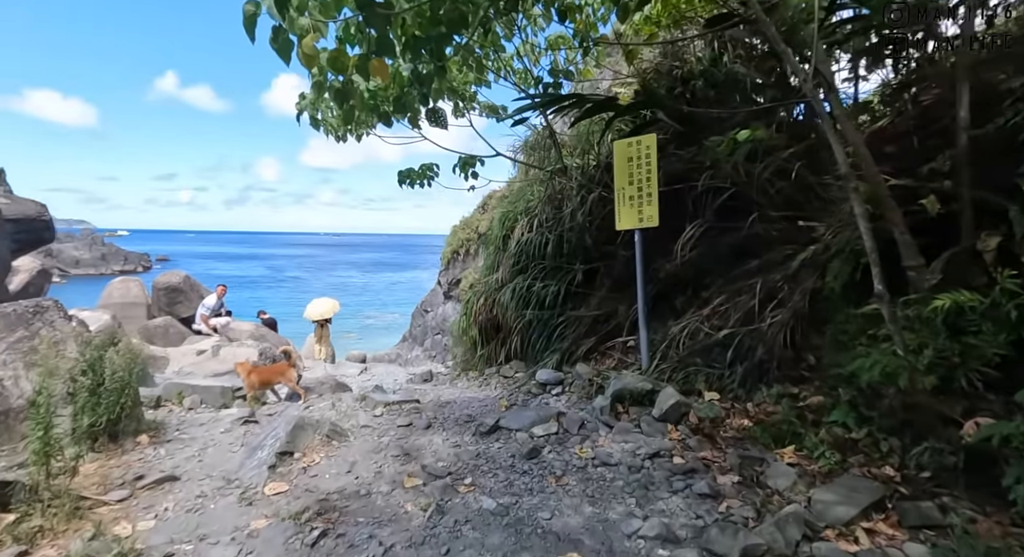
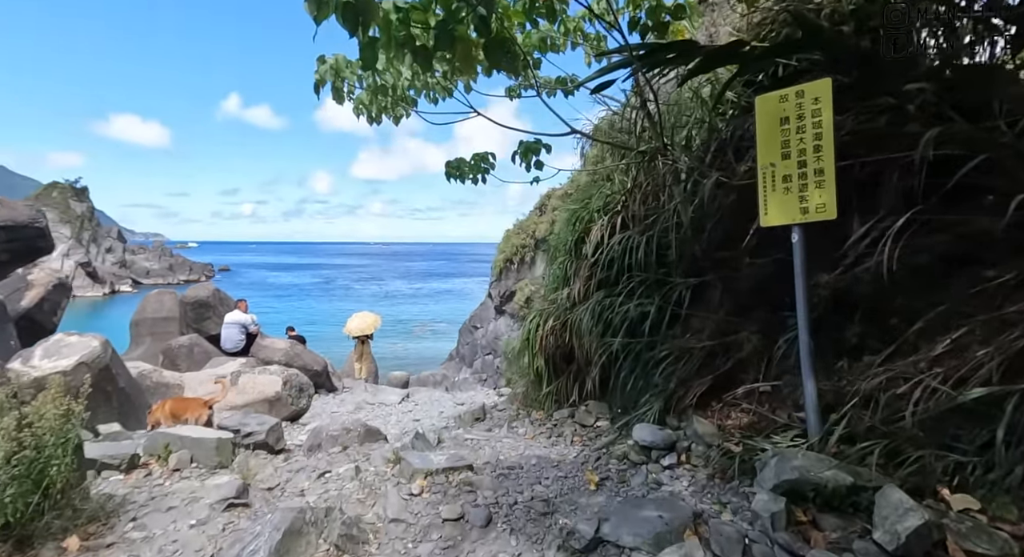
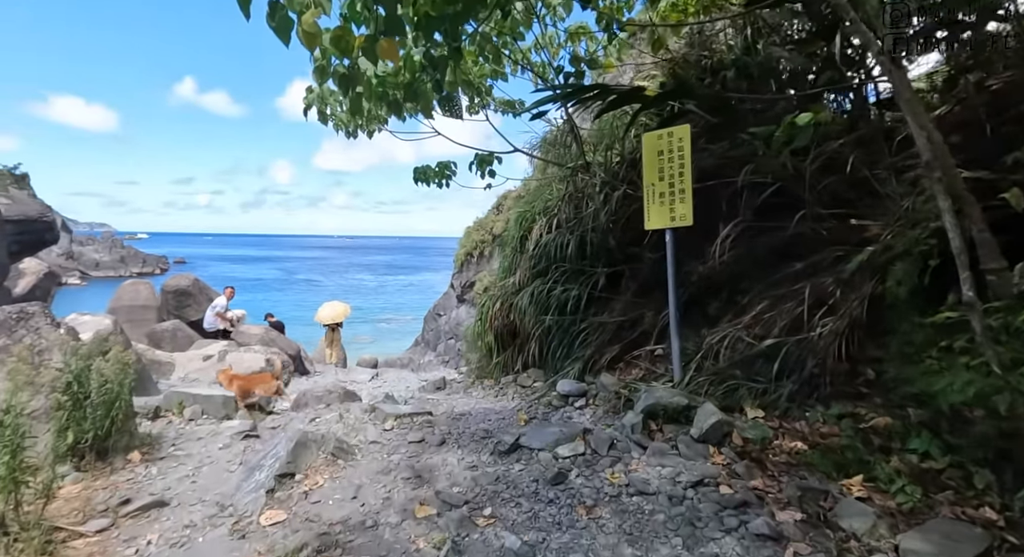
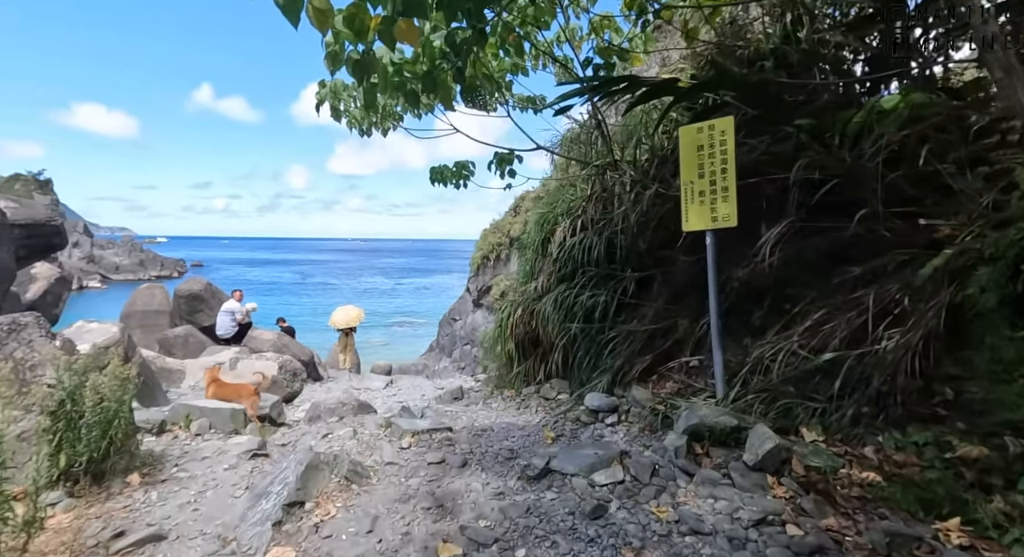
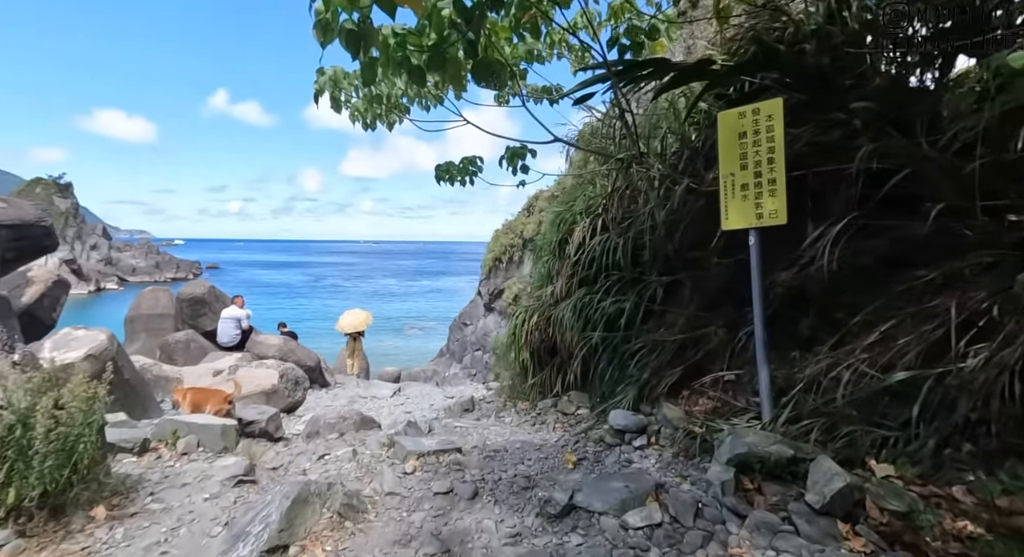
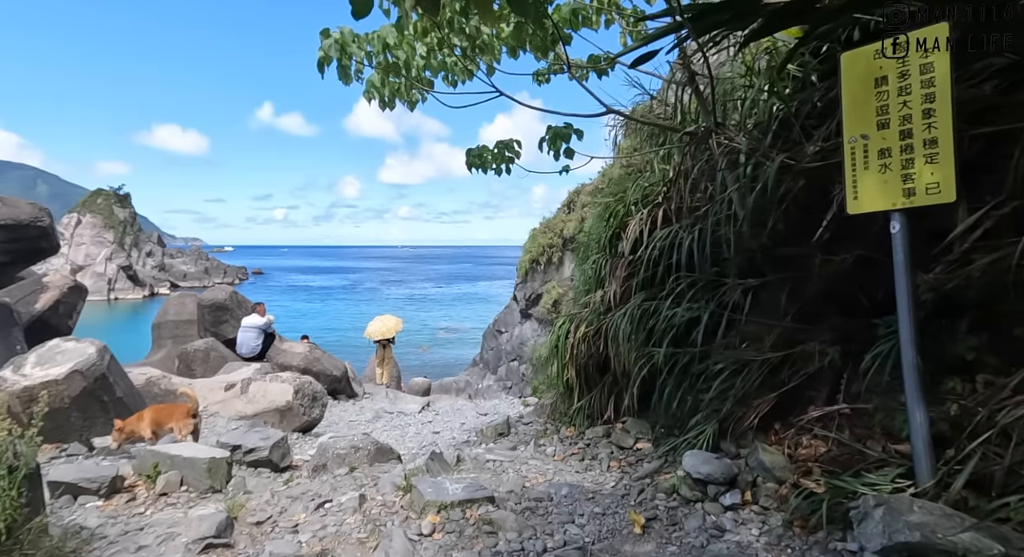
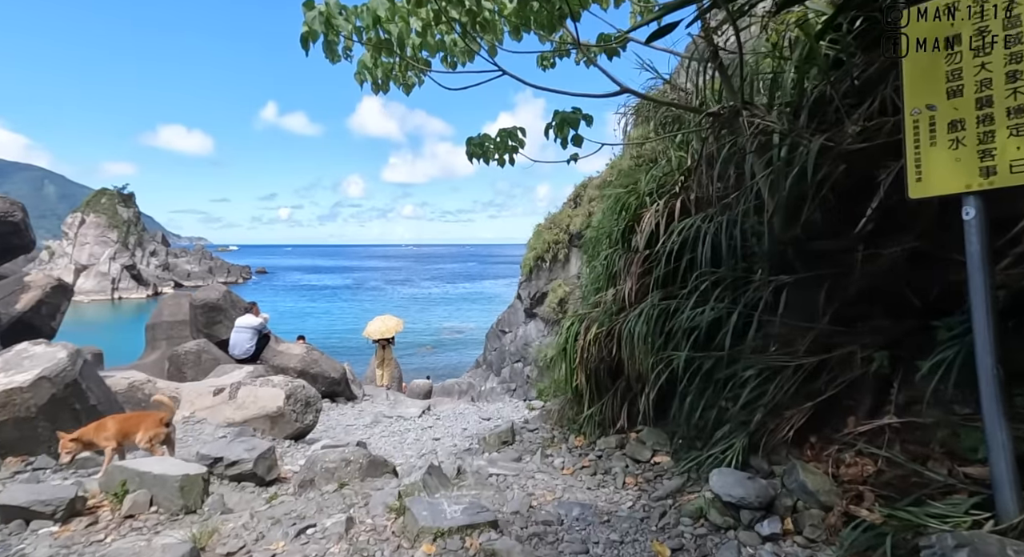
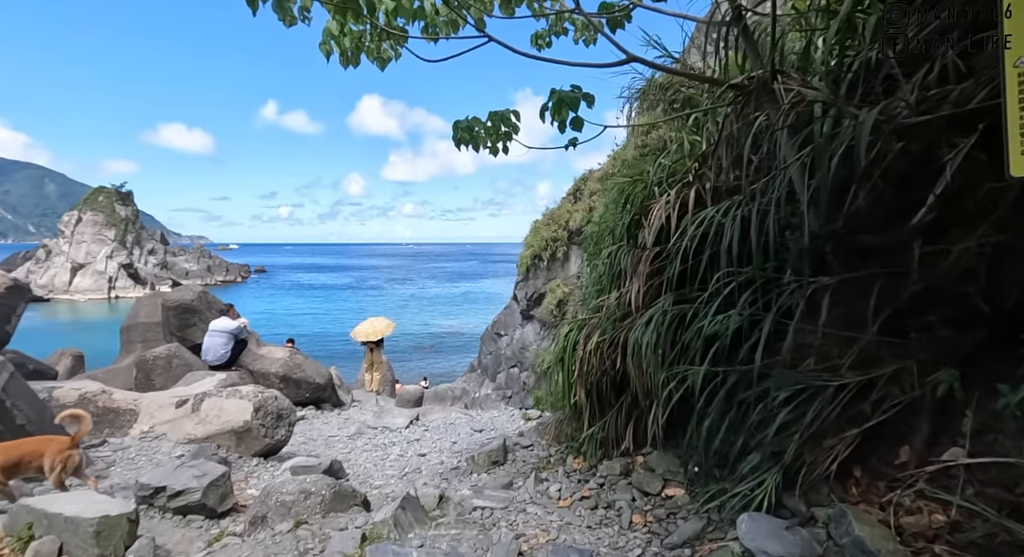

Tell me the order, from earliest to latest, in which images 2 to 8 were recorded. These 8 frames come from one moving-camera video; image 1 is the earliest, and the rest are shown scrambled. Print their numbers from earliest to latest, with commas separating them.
3, 4, 5, 2, 6, 7, 8
